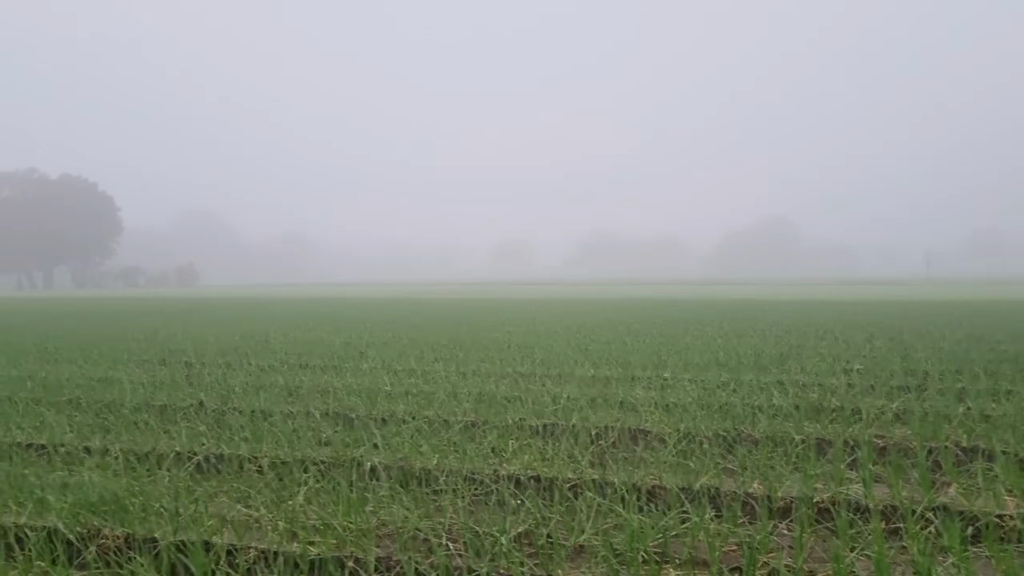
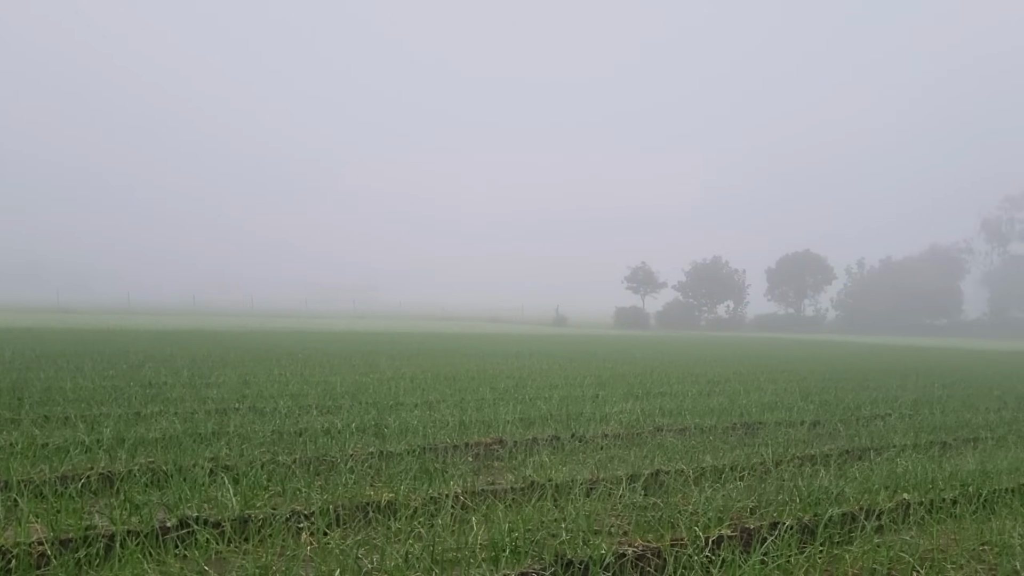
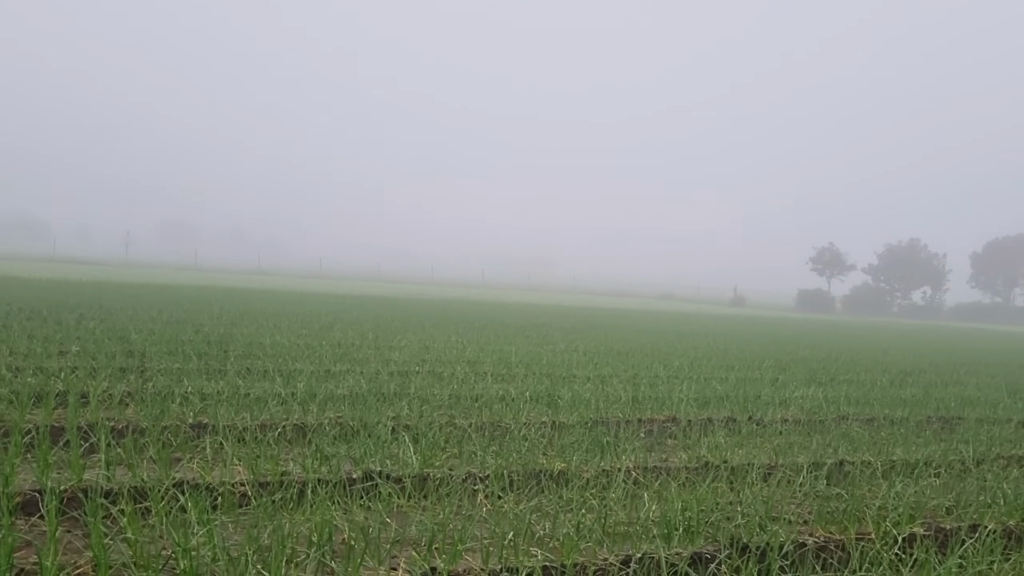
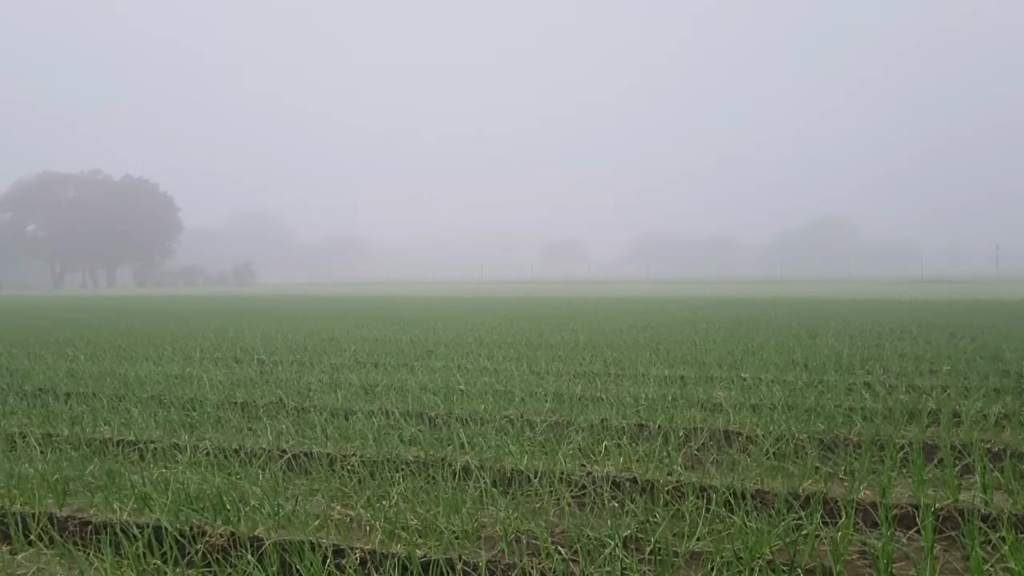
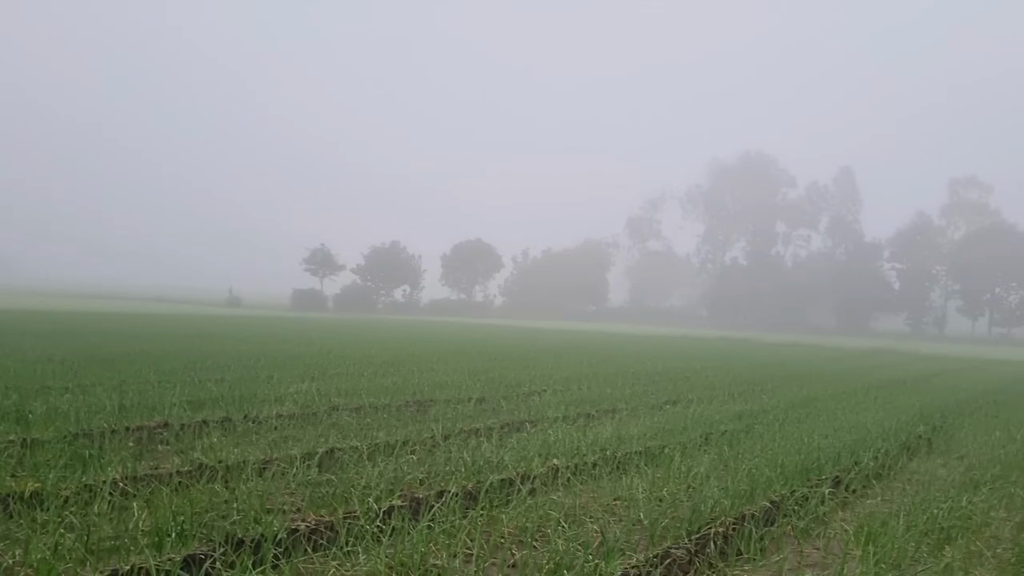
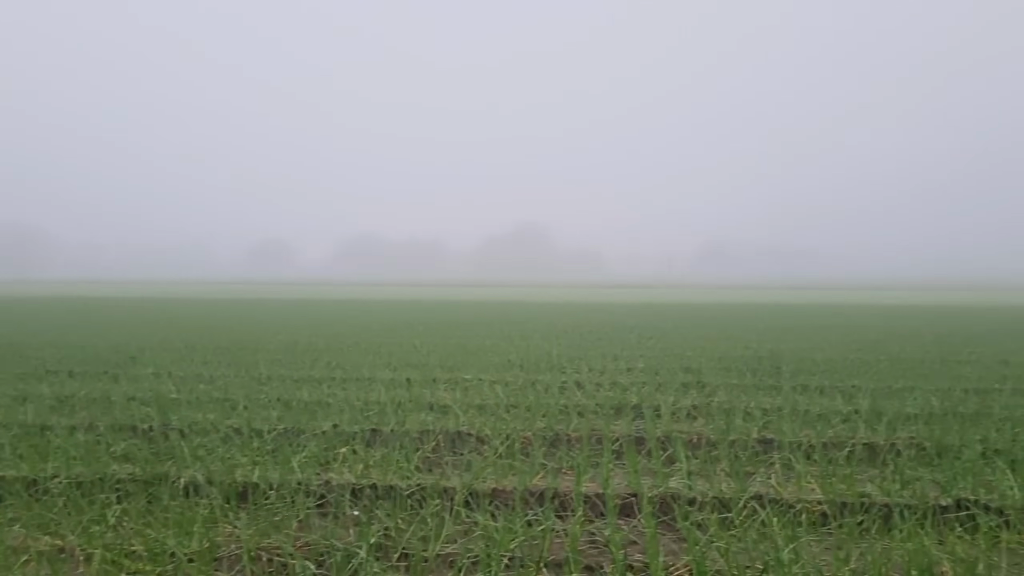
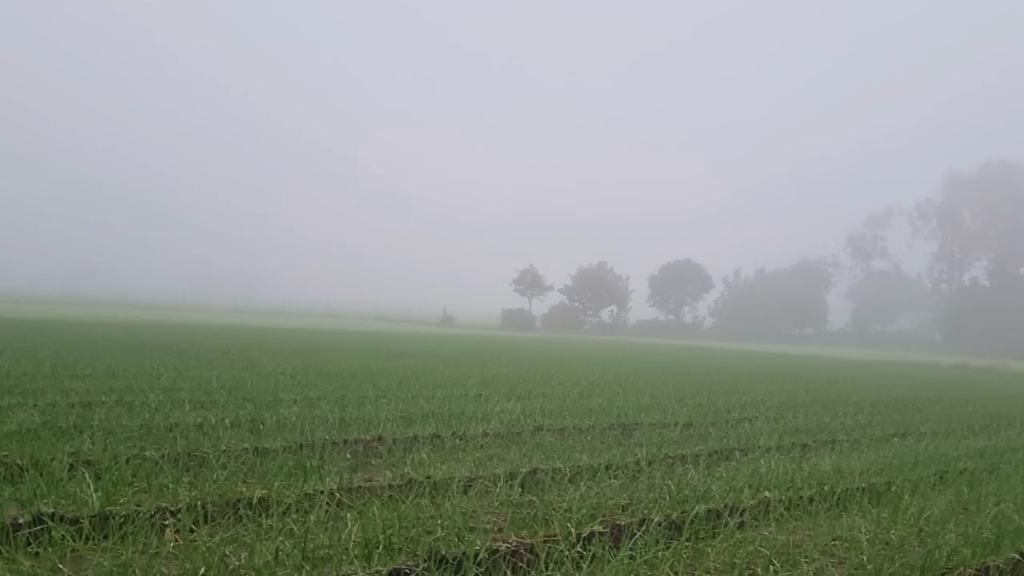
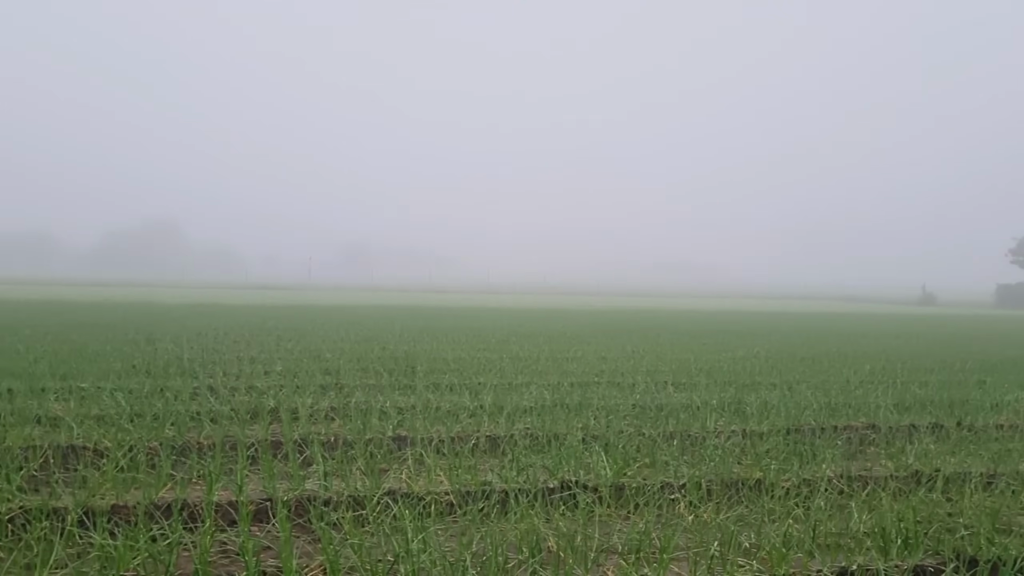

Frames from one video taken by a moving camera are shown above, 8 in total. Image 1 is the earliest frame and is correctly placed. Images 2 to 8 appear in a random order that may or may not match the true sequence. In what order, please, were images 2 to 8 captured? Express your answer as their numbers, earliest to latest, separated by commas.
4, 6, 8, 3, 2, 7, 5
